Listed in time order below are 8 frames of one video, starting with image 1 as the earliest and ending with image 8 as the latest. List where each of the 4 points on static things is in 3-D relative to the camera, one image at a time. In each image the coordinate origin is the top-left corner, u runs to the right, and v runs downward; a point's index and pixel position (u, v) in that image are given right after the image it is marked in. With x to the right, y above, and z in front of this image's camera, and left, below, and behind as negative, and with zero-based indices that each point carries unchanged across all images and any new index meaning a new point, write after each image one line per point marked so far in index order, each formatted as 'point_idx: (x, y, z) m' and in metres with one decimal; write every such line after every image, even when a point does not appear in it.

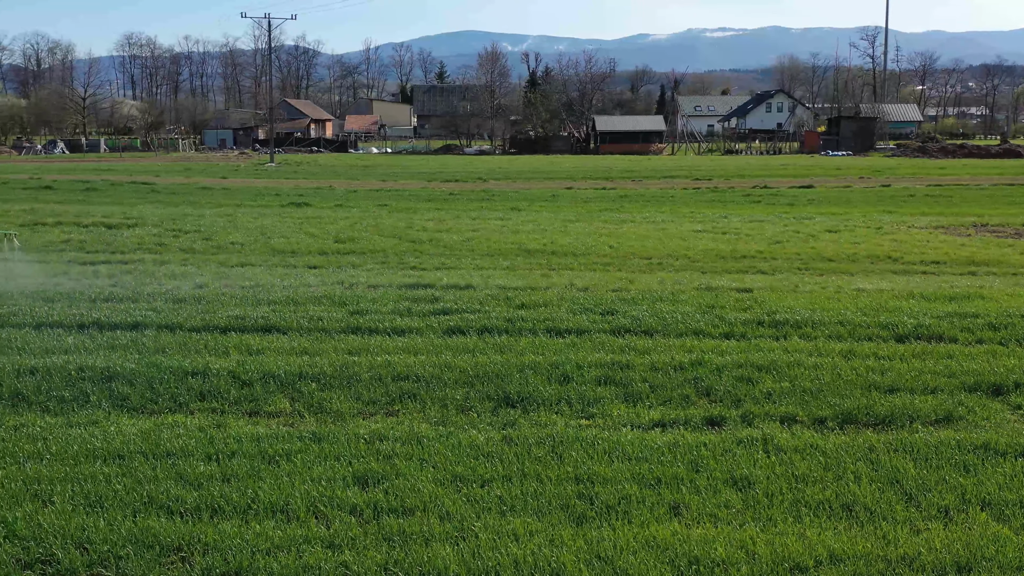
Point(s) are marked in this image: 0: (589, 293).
0: (+0.7, 0.0, +11.9) m
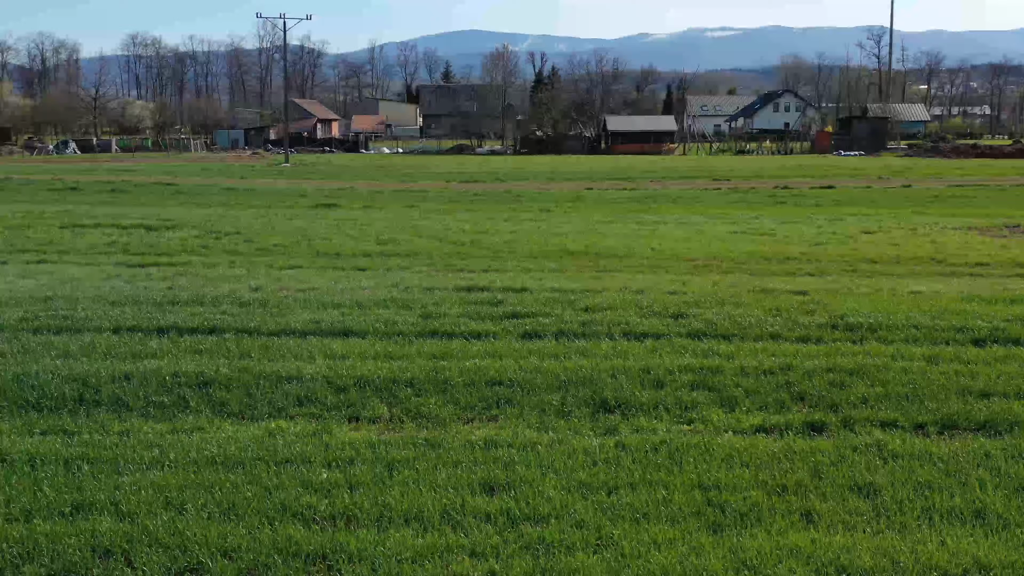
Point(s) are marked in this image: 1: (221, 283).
0: (+1.2, -0.1, +11.9) m
1: (-2.6, 0.0, +12.7) m
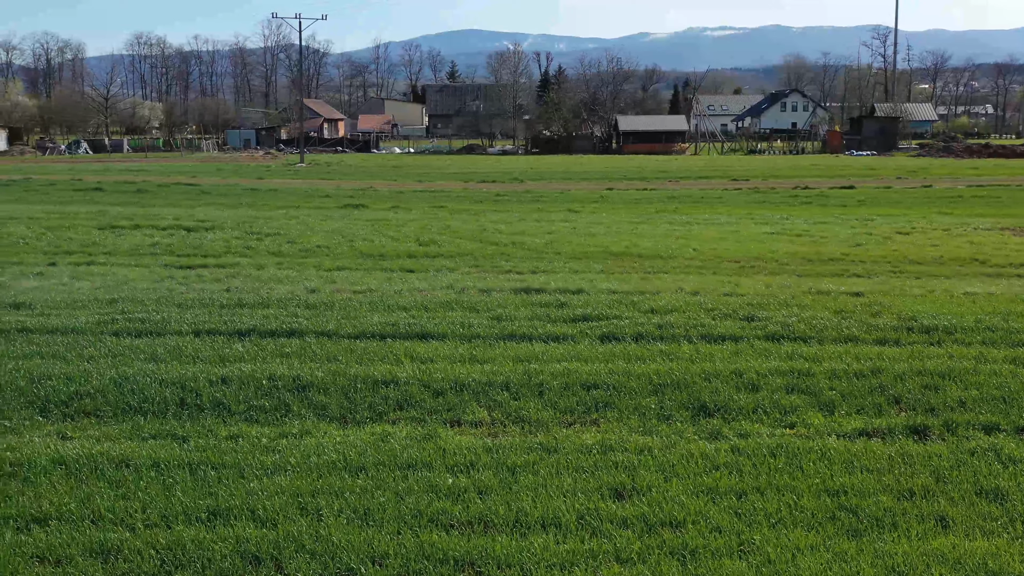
0: (+1.6, -0.1, +11.9) m
1: (-2.1, 0.0, +12.7) m
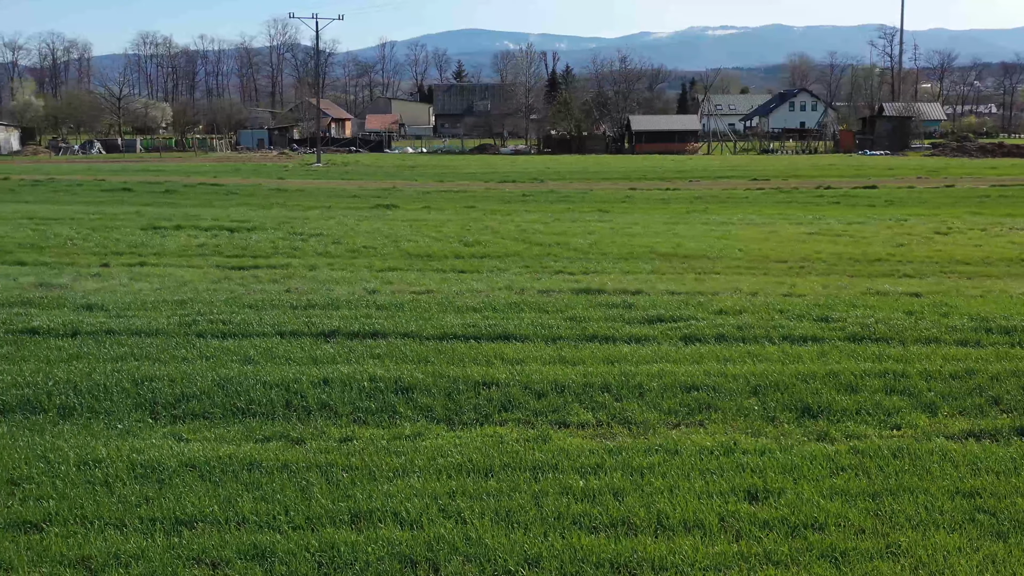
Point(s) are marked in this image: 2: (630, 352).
0: (+2.2, -0.1, +11.9) m
1: (-1.6, 0.0, +12.7) m
2: (+0.7, -0.4, +8.5) m
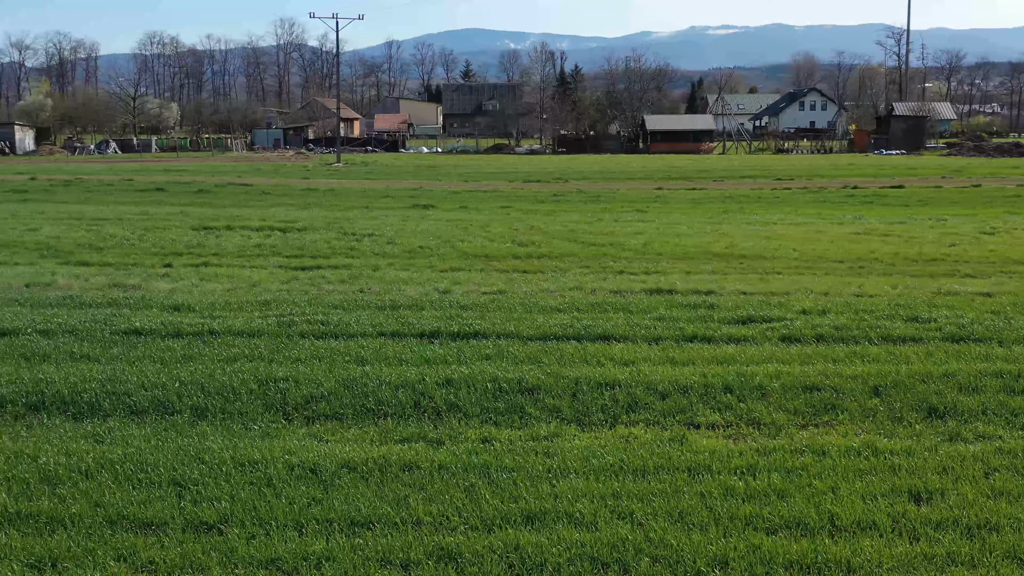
0: (+2.8, -0.1, +11.9) m
1: (-1.0, 0.0, +12.7) m
2: (+1.3, -0.4, +8.5) m
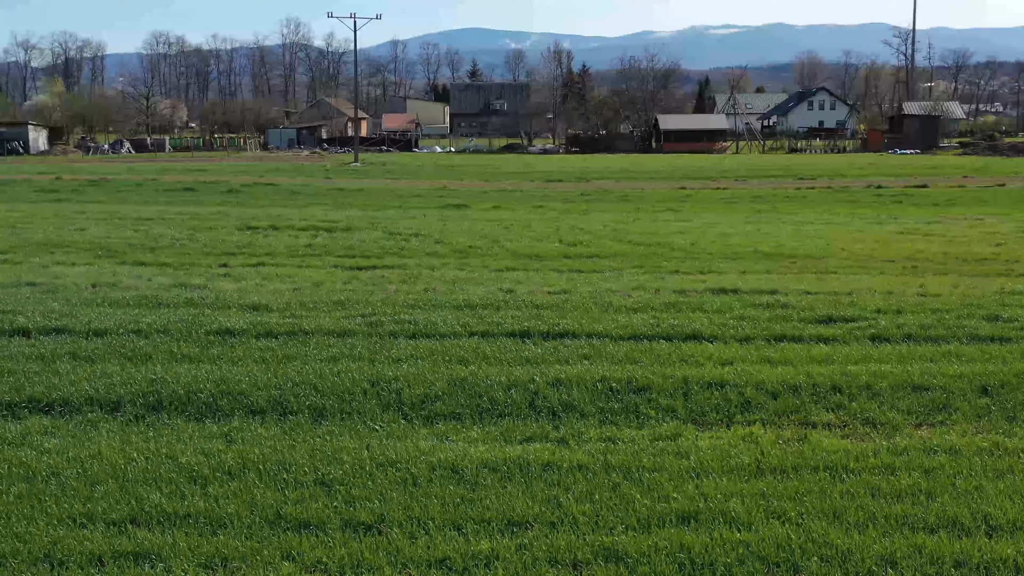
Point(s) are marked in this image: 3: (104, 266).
0: (+3.4, -0.1, +11.9) m
1: (-0.4, 0.0, +12.7) m
2: (+1.9, -0.4, +8.5) m
3: (-3.9, +0.2, +13.6) m
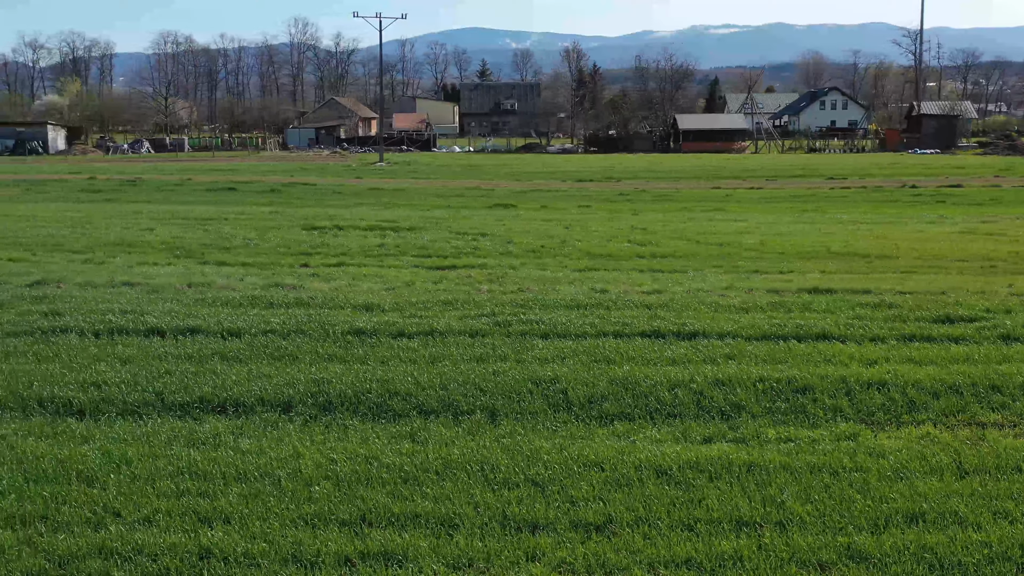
0: (+4.2, -0.1, +11.9) m
1: (+0.4, 0.0, +12.7) m
2: (+2.7, -0.4, +8.5) m
3: (-3.1, +0.2, +13.6) m
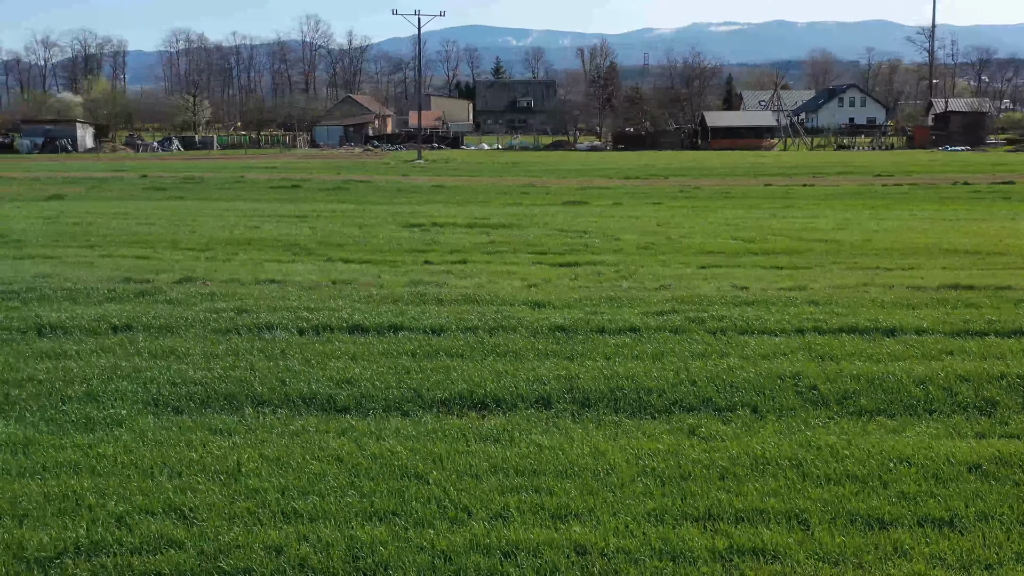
0: (+5.4, 0.0, +11.9) m
1: (+1.7, +0.1, +12.7) m
2: (+4.0, -0.4, +8.5) m
3: (-1.9, +0.2, +13.6) m
